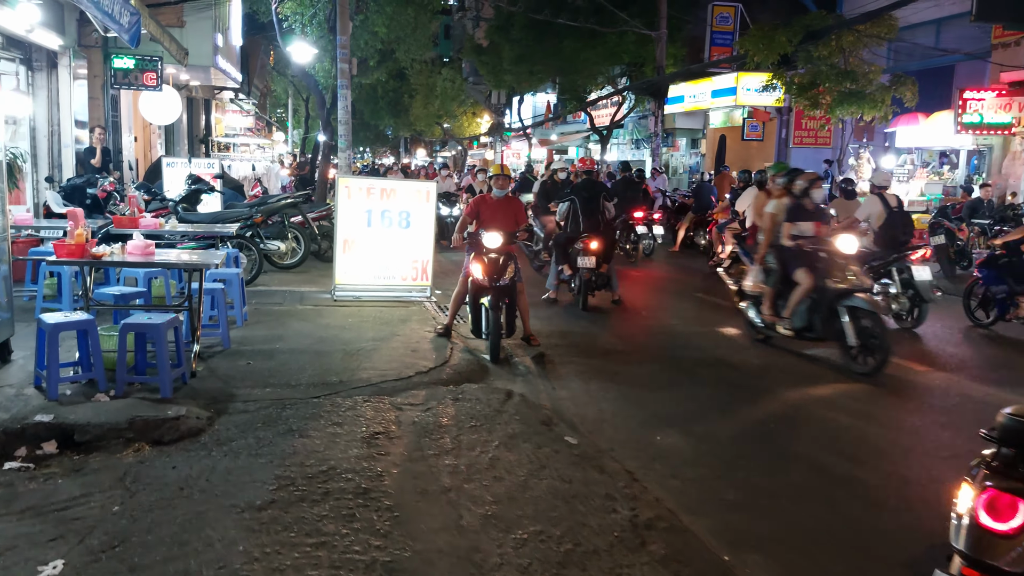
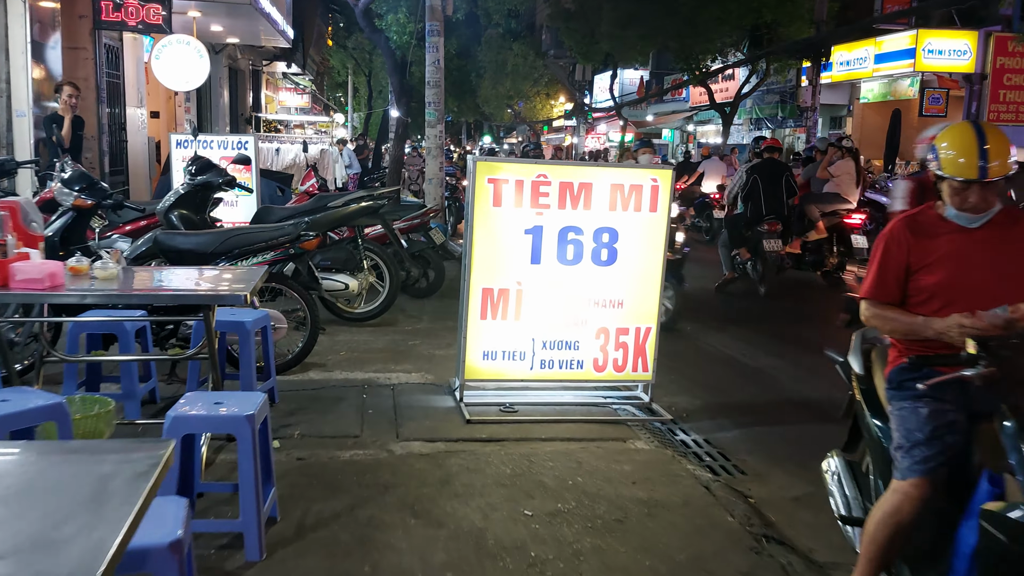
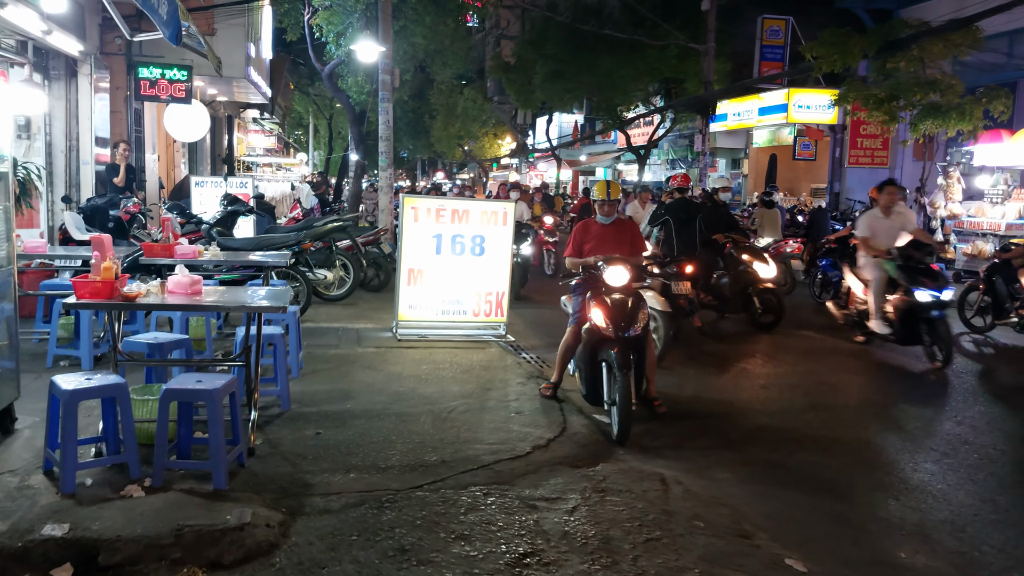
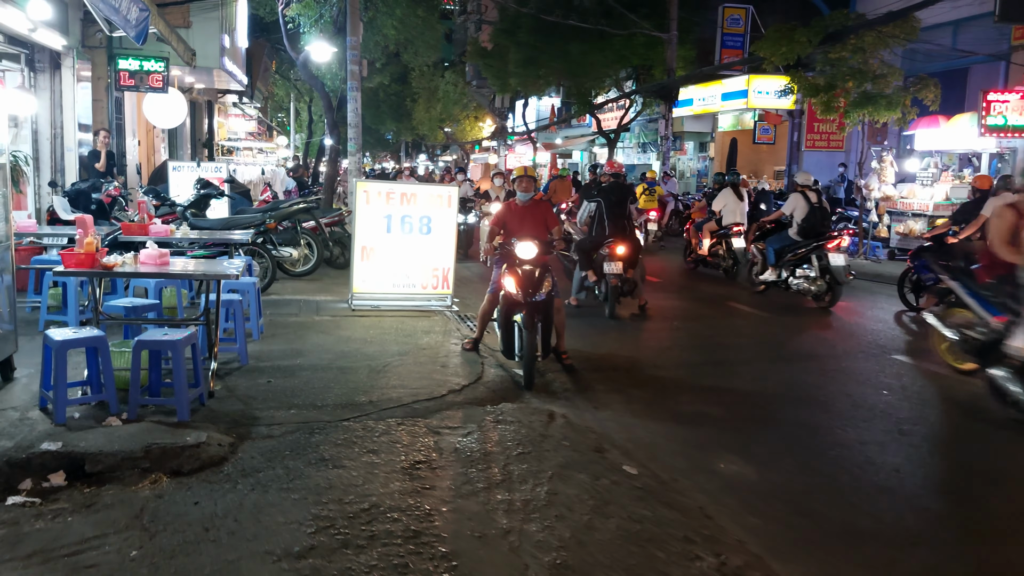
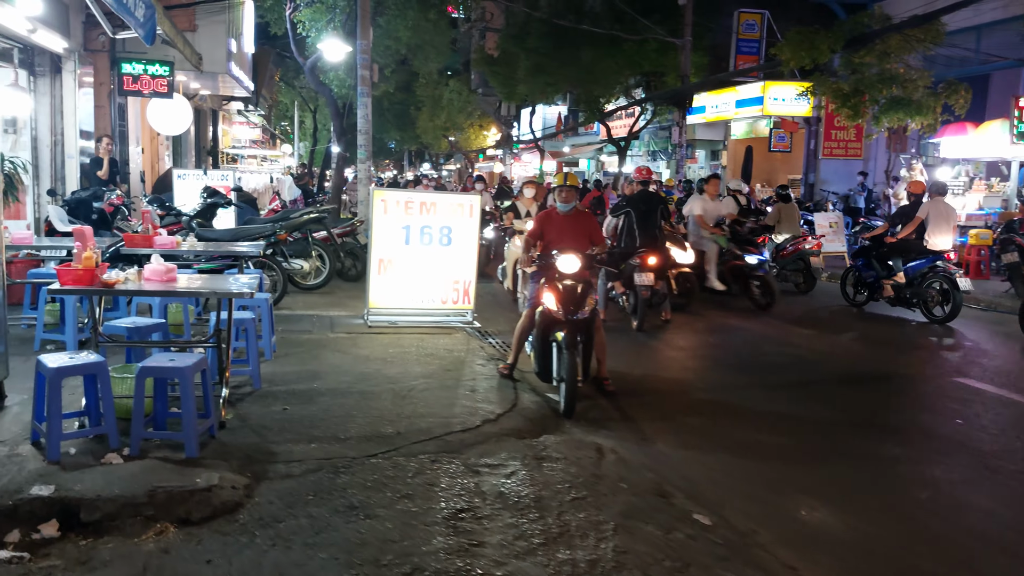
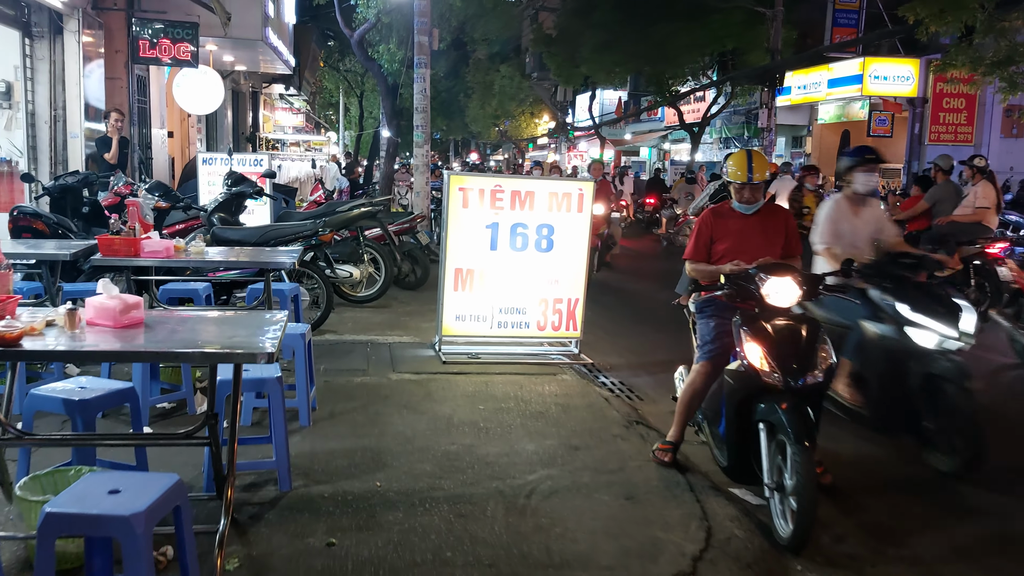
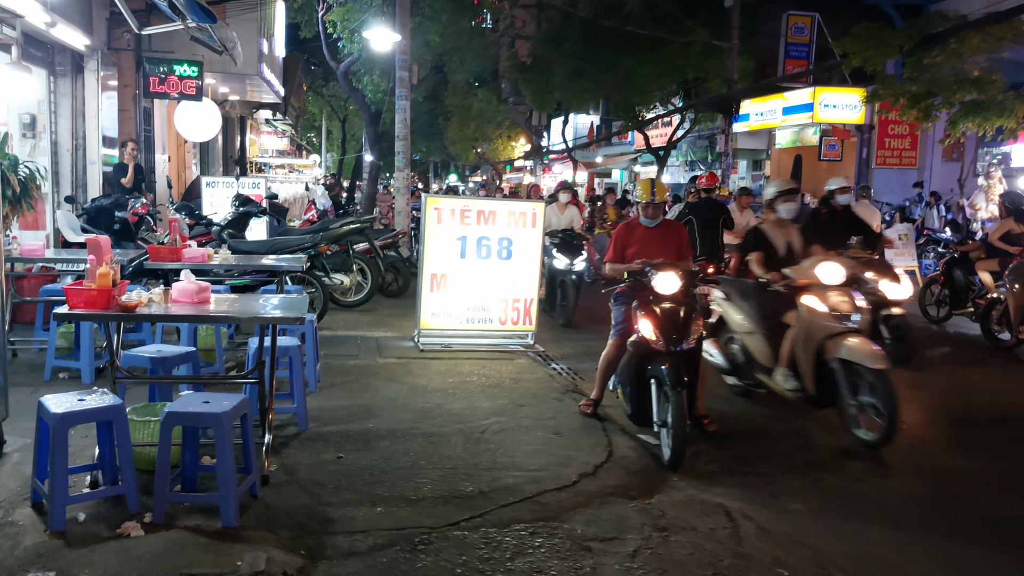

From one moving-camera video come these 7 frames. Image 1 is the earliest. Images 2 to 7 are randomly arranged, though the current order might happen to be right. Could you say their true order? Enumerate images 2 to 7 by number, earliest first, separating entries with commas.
4, 5, 3, 7, 6, 2
